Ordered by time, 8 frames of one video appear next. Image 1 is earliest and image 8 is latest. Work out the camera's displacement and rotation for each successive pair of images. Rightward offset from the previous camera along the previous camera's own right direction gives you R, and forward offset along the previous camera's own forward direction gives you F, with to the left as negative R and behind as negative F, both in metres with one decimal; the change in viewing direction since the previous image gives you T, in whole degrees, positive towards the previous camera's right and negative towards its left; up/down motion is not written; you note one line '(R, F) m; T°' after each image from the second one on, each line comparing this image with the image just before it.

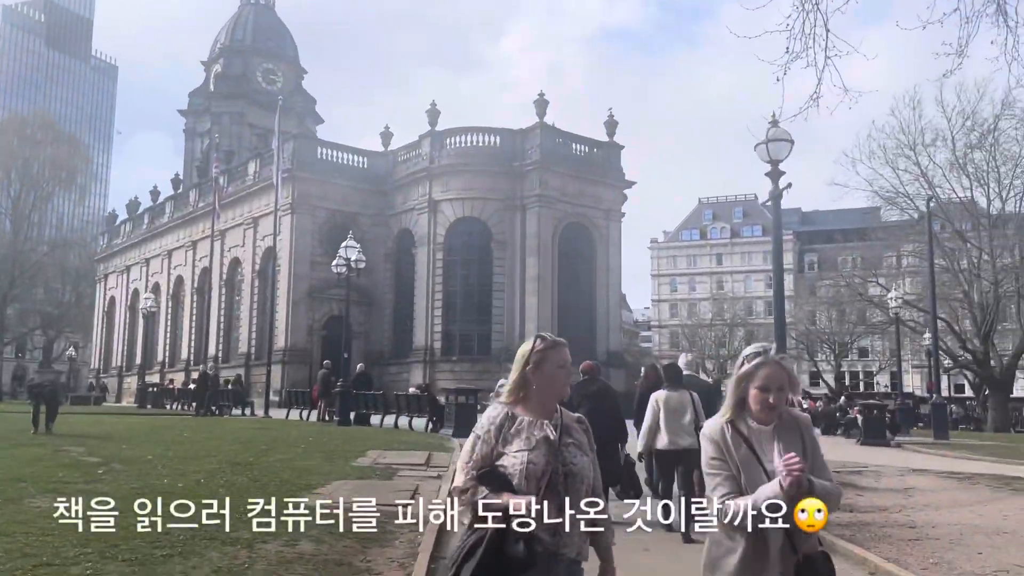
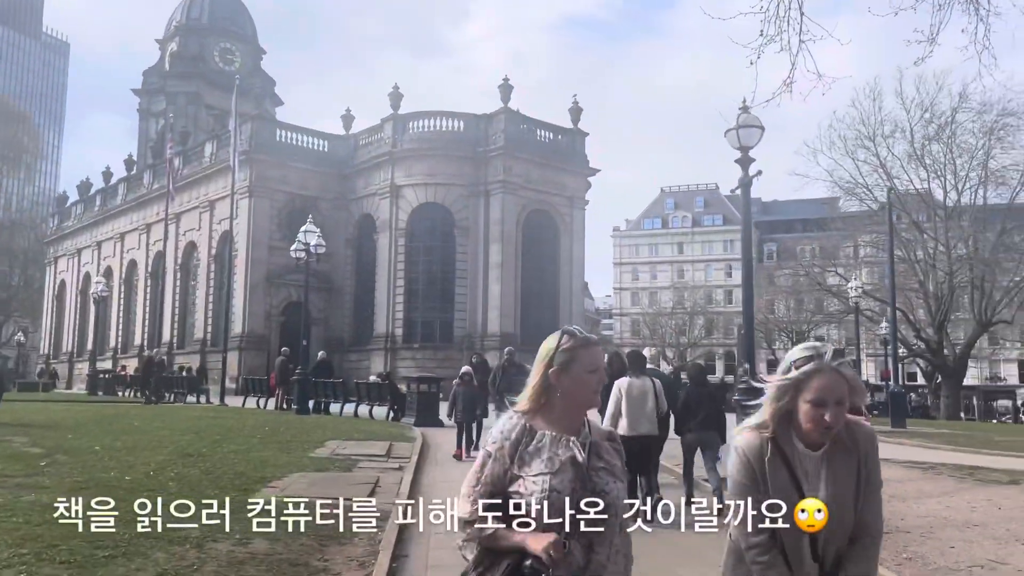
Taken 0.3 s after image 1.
(-0.1, +0.4) m; +3°
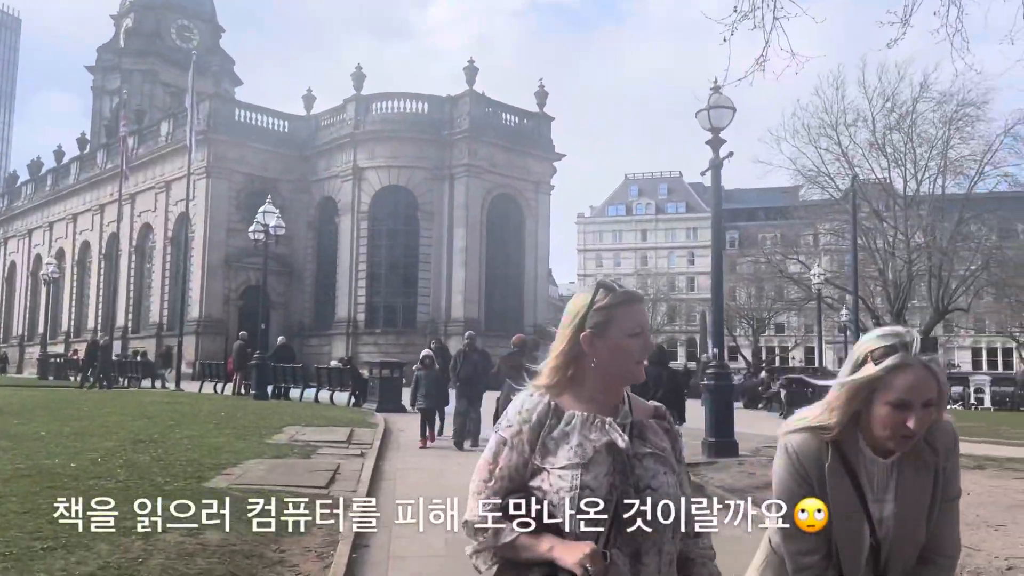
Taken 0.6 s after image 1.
(0.0, +0.4) m; +2°
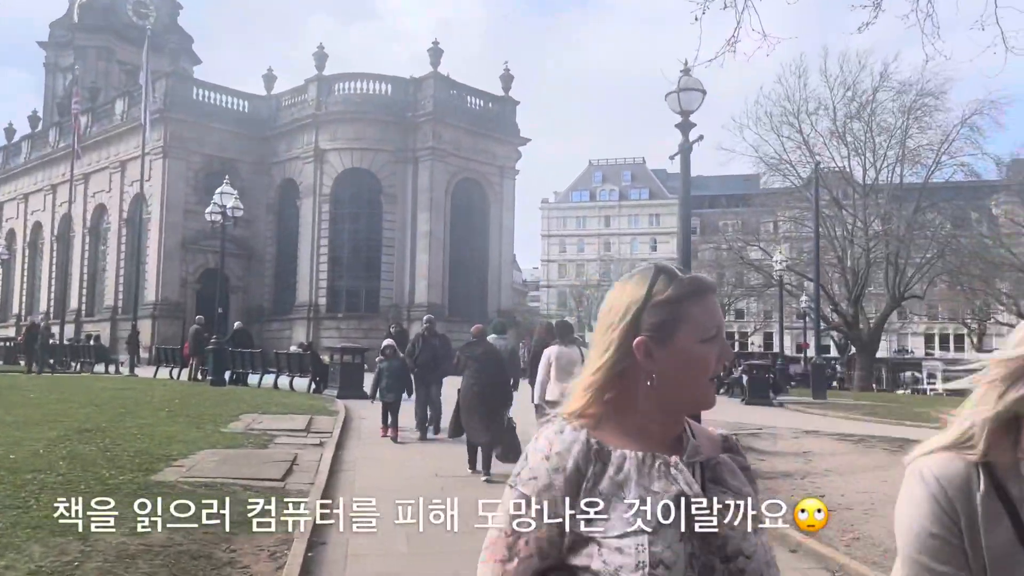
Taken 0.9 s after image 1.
(0.0, +0.4) m; +2°
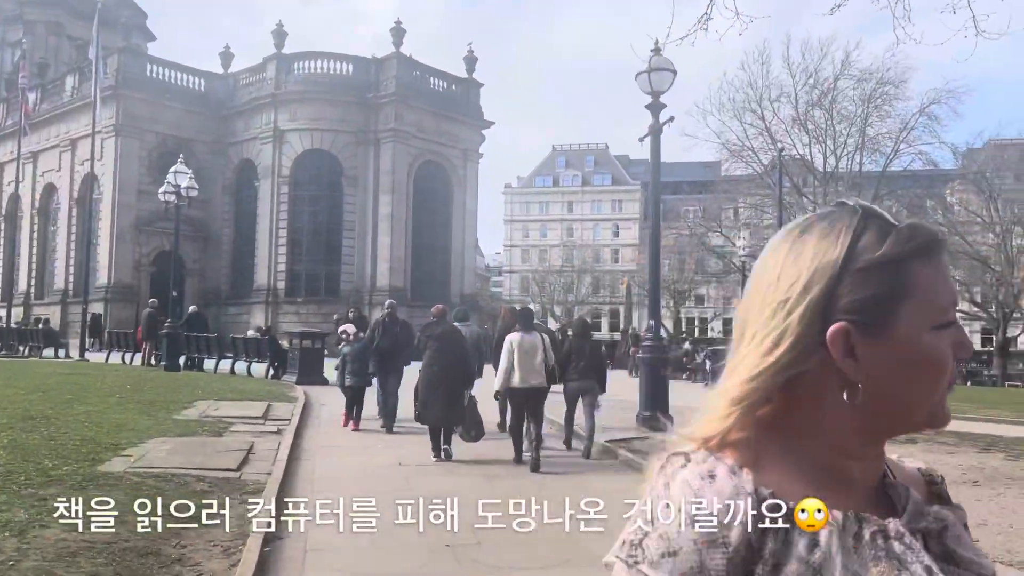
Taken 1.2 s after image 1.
(-0.1, +0.4) m; +3°
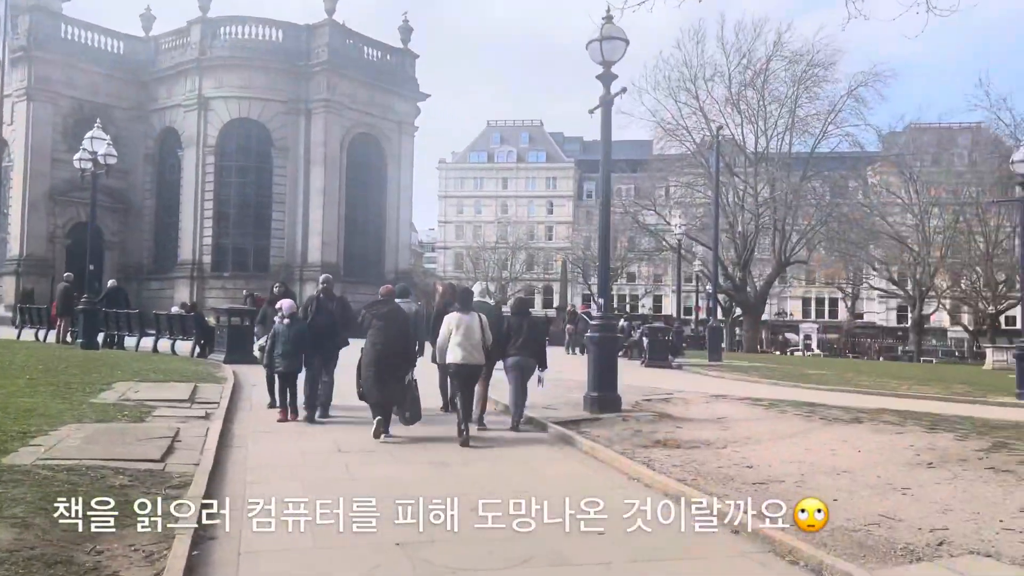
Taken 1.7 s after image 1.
(-0.2, +0.6) m; +5°
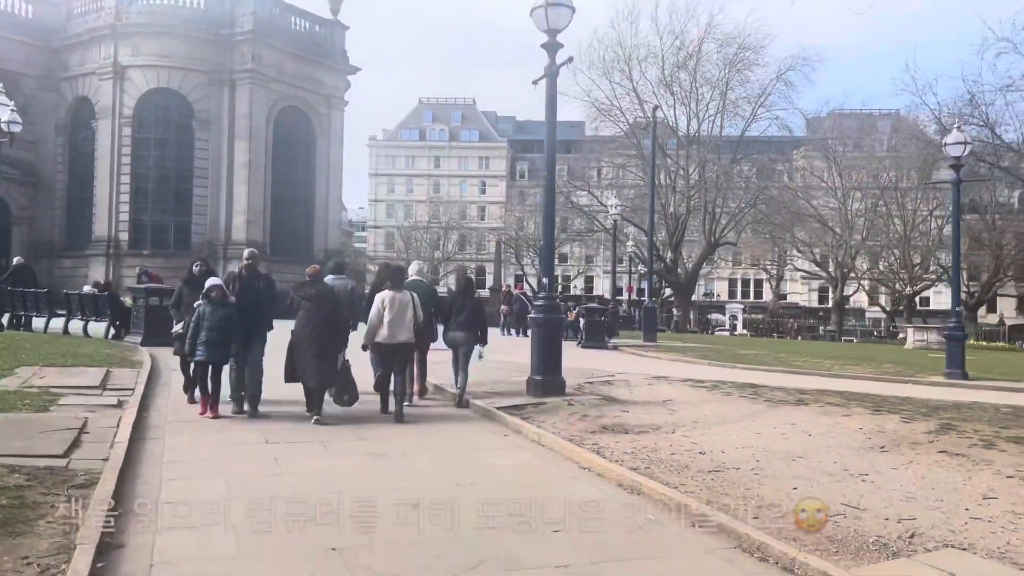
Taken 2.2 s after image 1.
(-0.1, +0.6) m; +5°
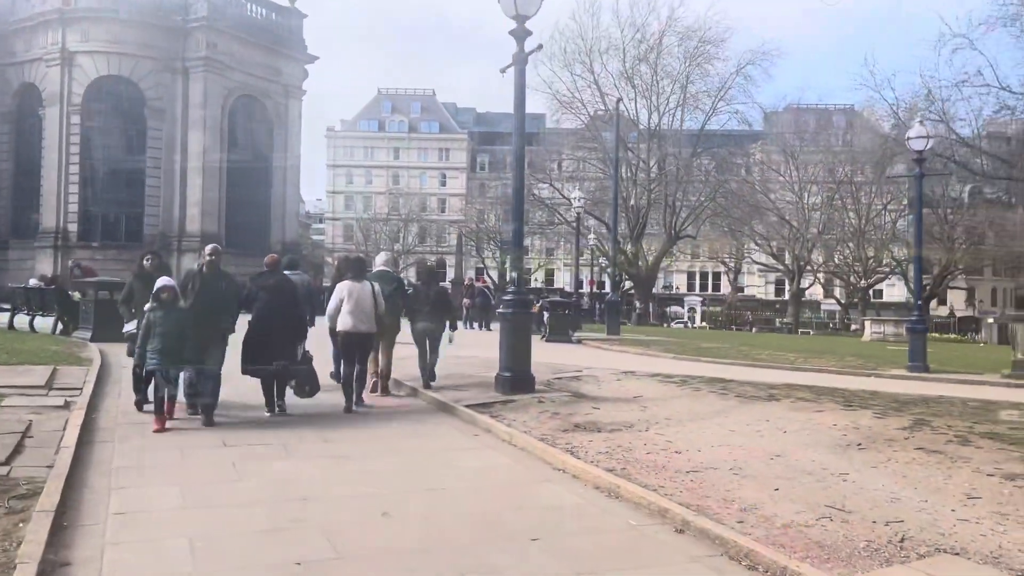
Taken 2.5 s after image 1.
(-0.1, +0.3) m; +3°
